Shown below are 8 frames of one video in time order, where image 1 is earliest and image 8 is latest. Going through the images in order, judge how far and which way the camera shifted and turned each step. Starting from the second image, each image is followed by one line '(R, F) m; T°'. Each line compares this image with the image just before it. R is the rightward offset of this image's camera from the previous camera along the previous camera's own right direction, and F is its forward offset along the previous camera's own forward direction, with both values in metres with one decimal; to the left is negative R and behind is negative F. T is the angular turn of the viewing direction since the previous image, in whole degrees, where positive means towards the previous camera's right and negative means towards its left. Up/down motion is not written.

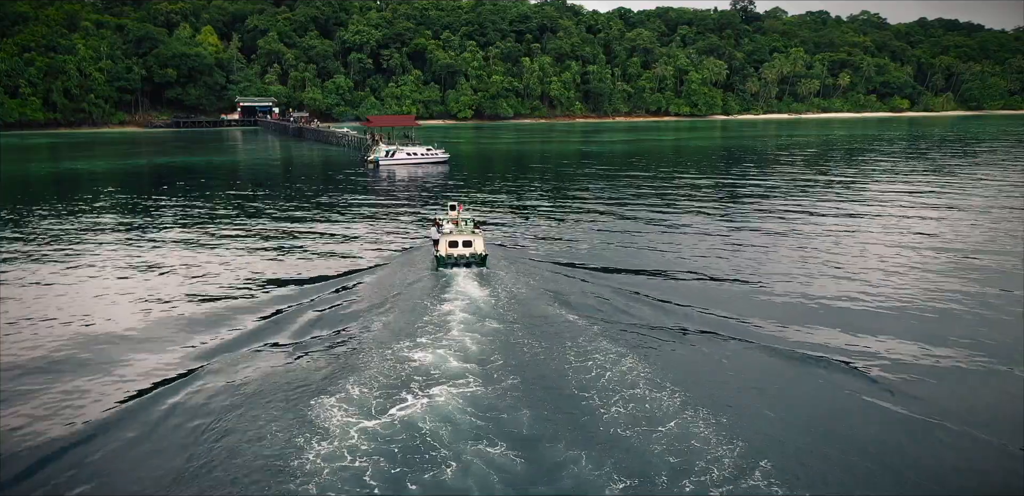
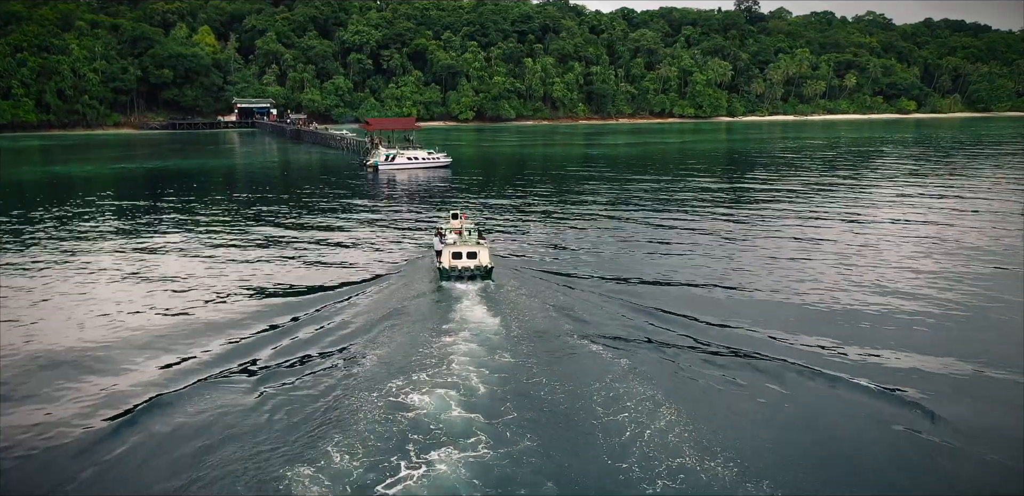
(-0.2, +2.0) m; 0°
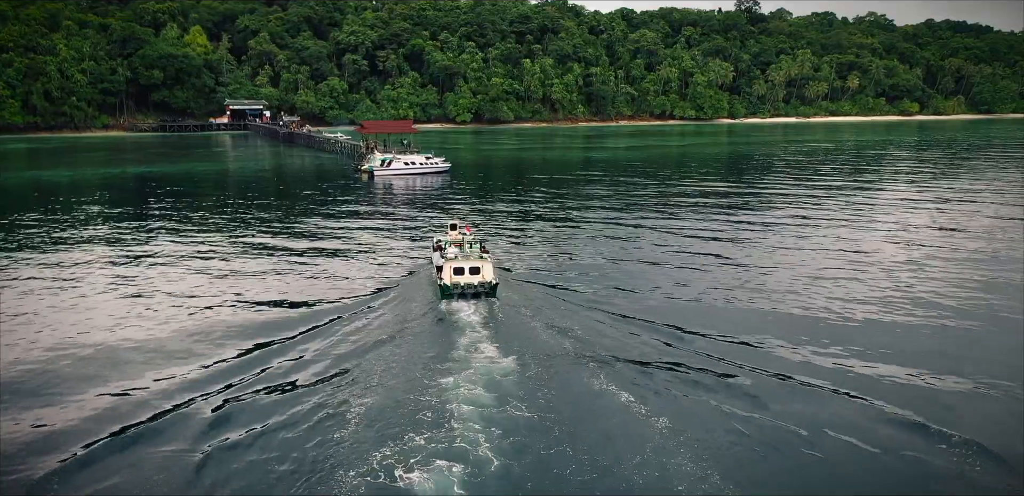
(-0.3, +2.3) m; 0°
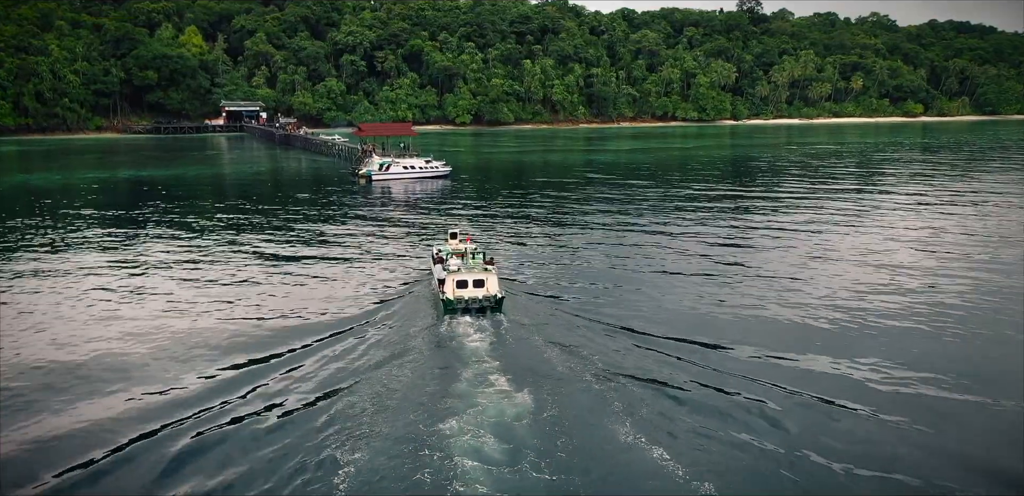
(-0.3, +1.7) m; 0°
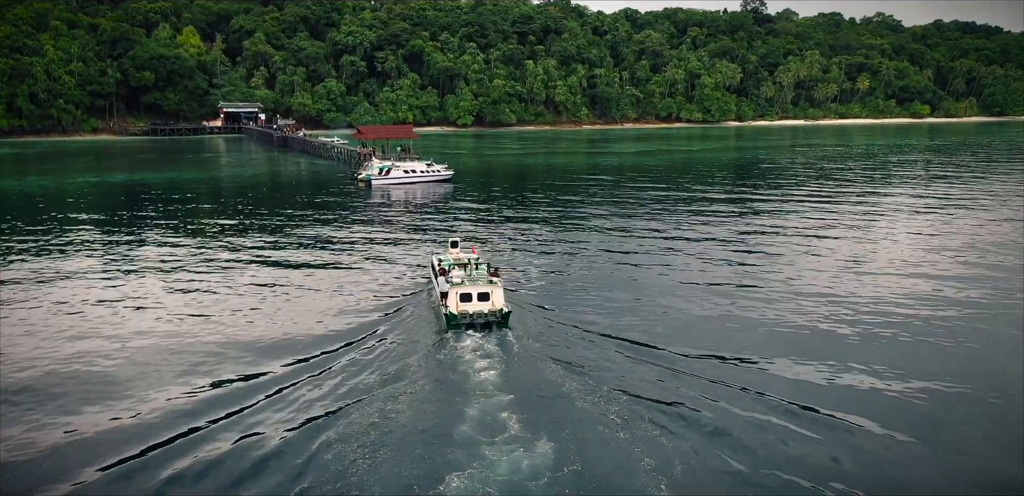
(-0.3, +1.7) m; 0°
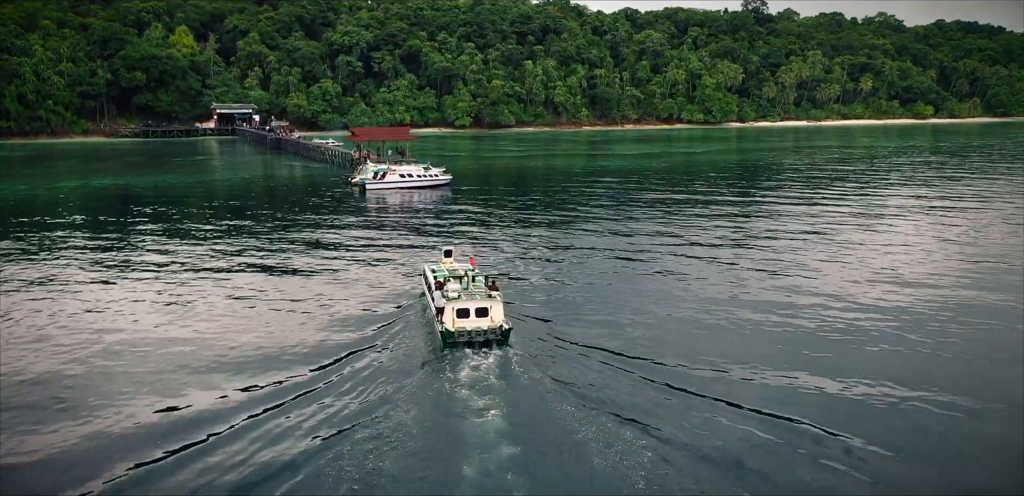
(-0.2, +1.9) m; 0°
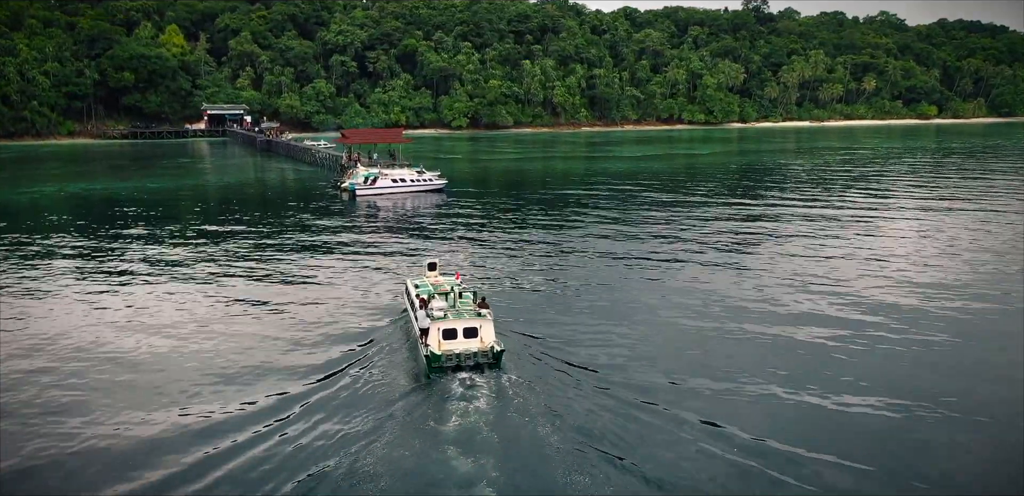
(0.0, +2.3) m; 0°
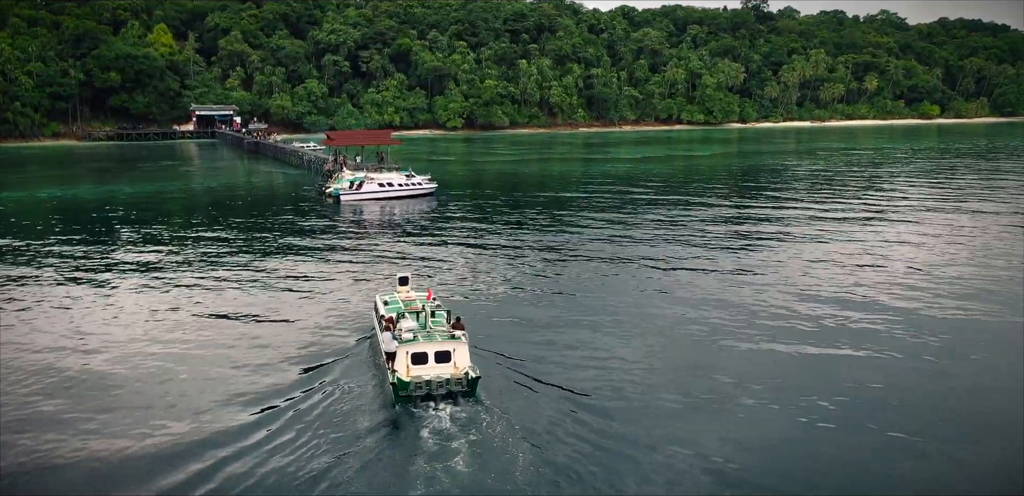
(+0.2, +2.2) m; 0°
